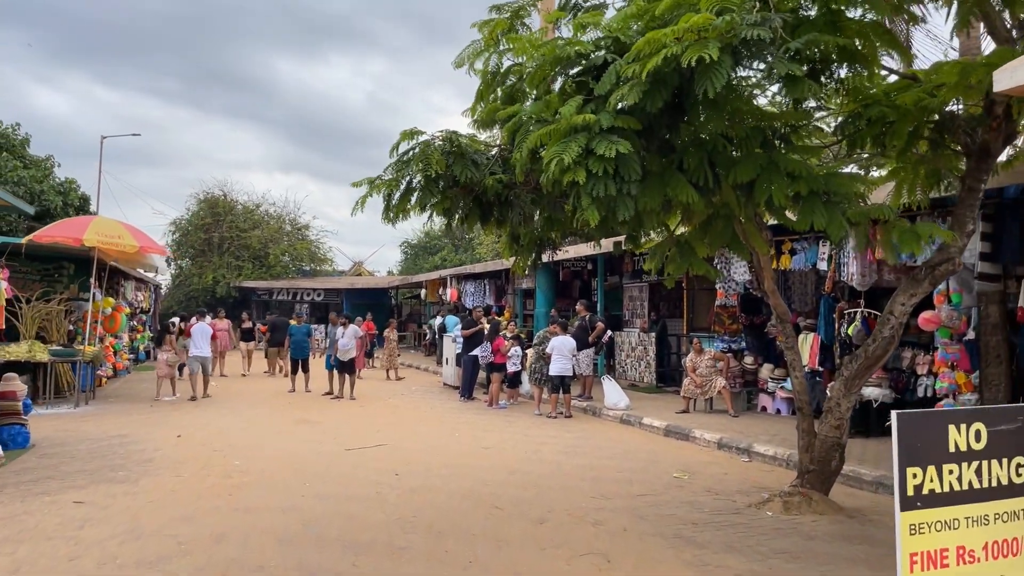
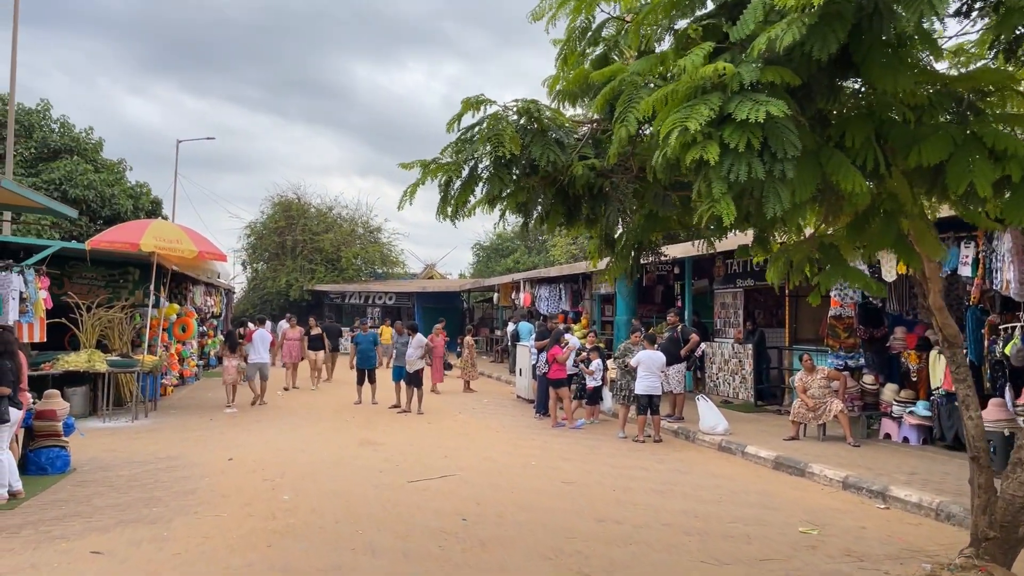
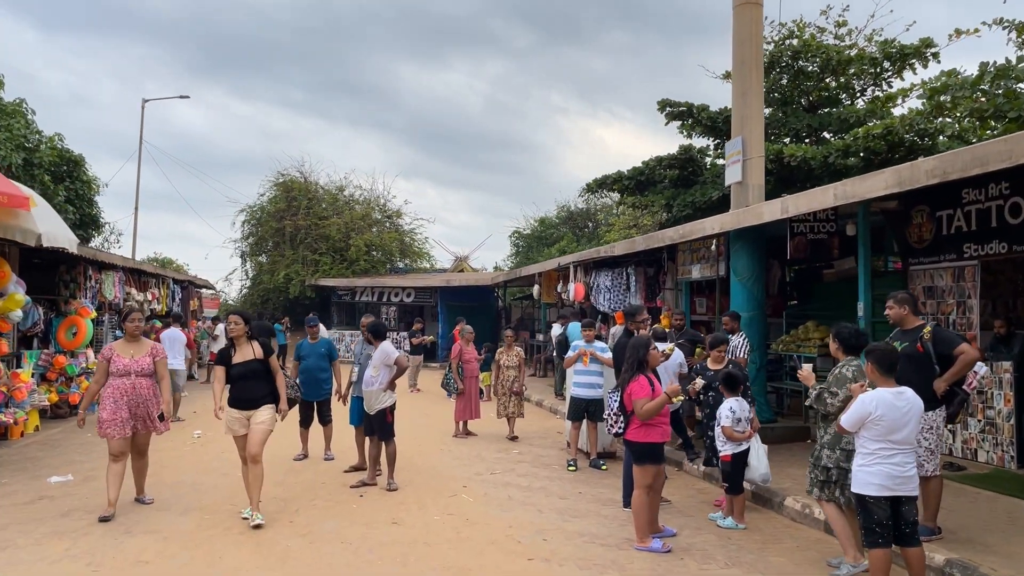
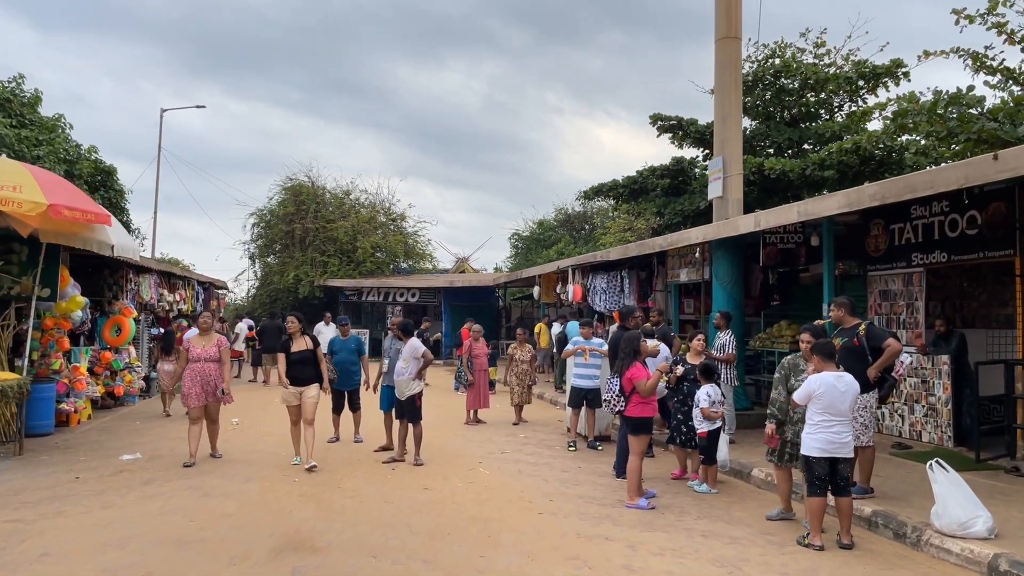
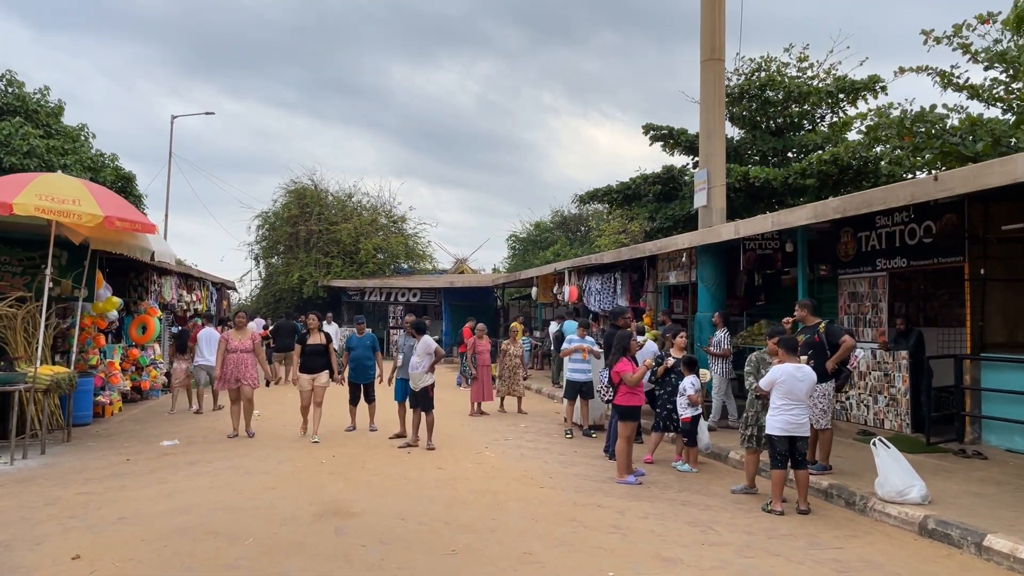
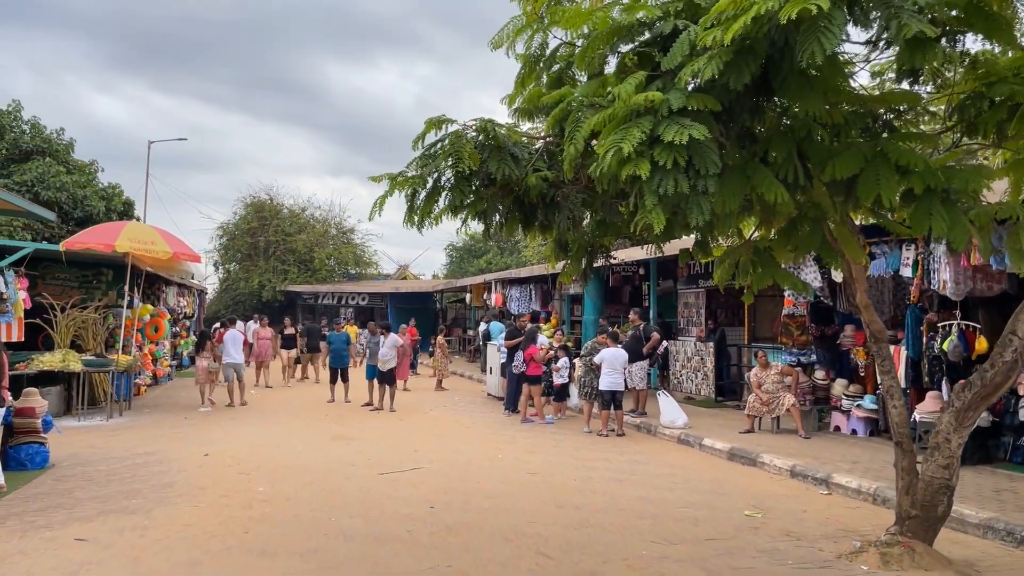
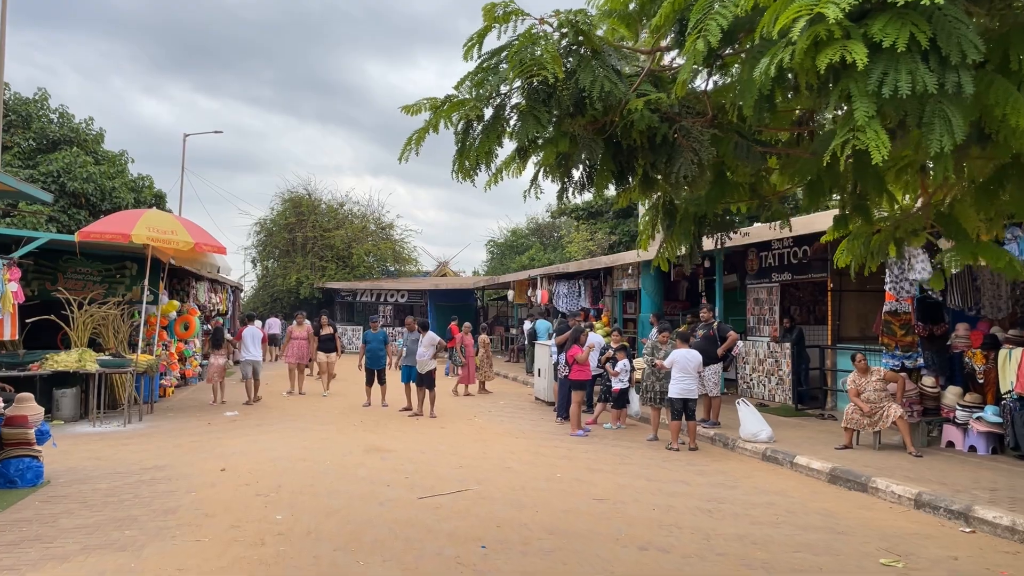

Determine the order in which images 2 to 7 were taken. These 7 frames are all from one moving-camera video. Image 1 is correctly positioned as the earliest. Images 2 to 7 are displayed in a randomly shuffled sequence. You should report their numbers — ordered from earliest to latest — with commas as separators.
6, 2, 7, 5, 4, 3
